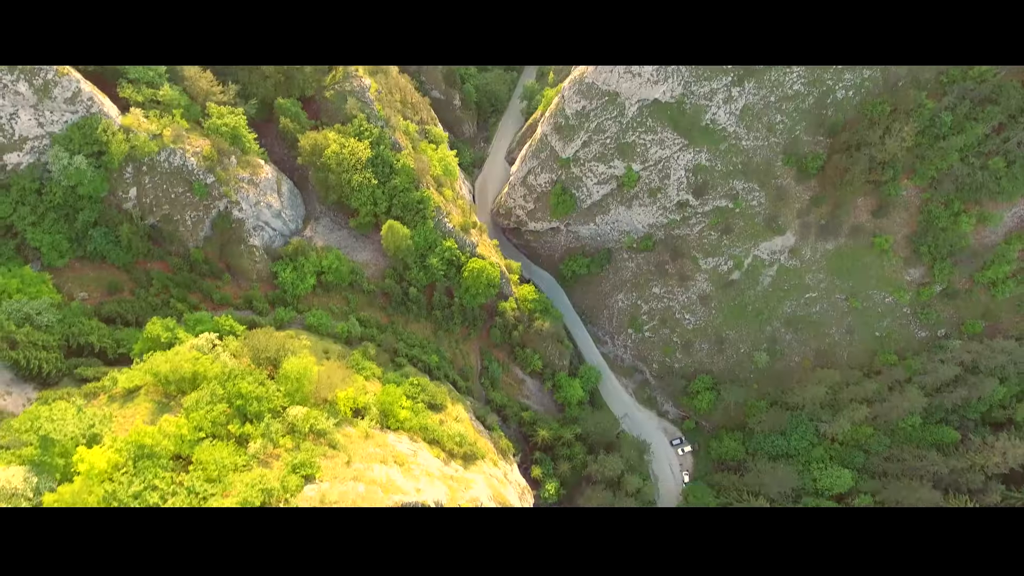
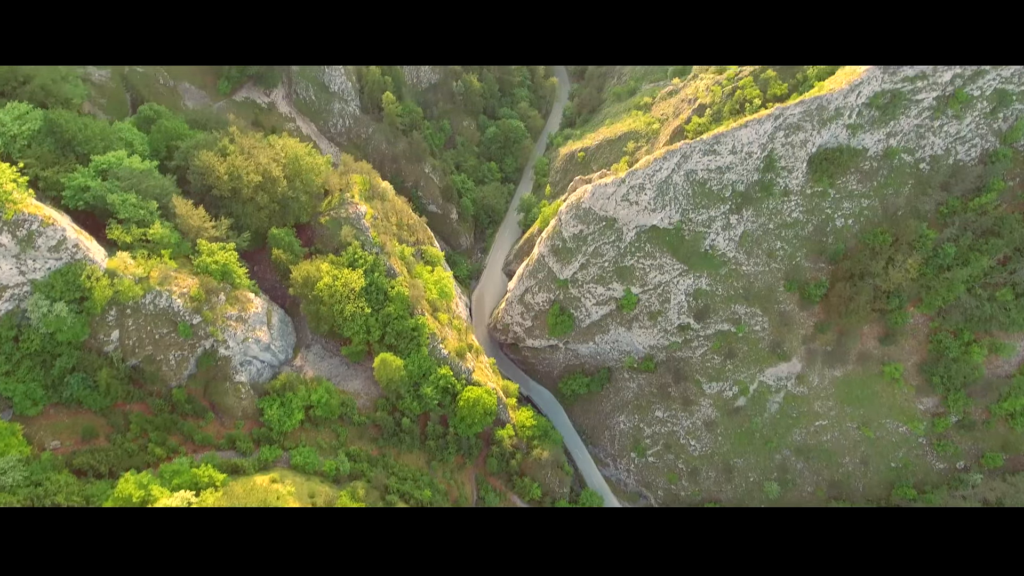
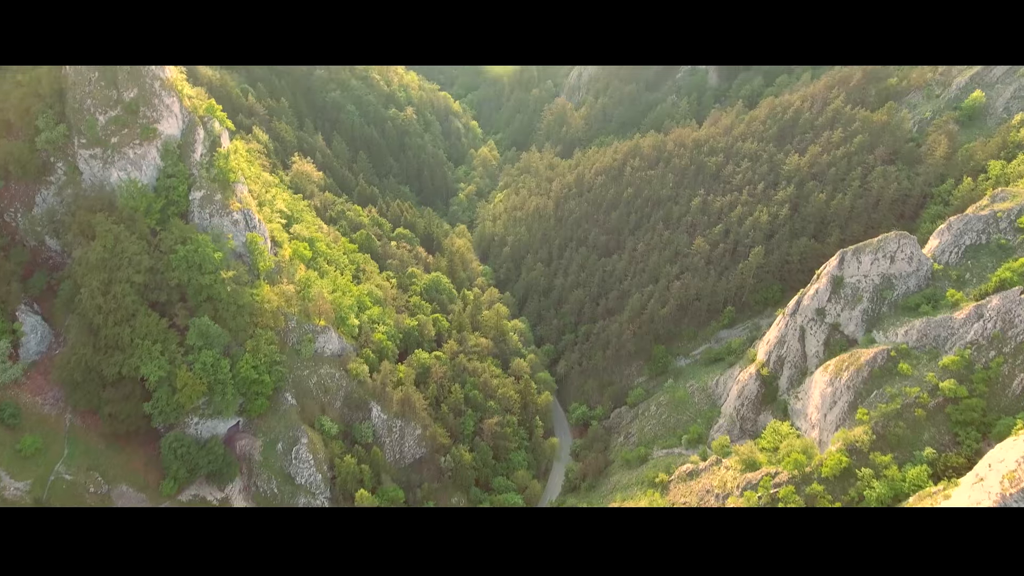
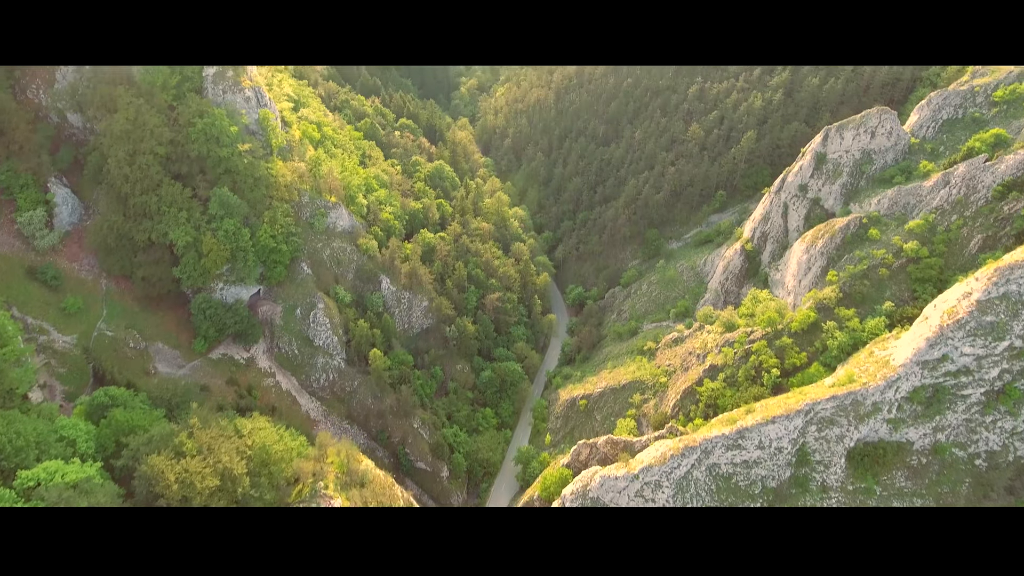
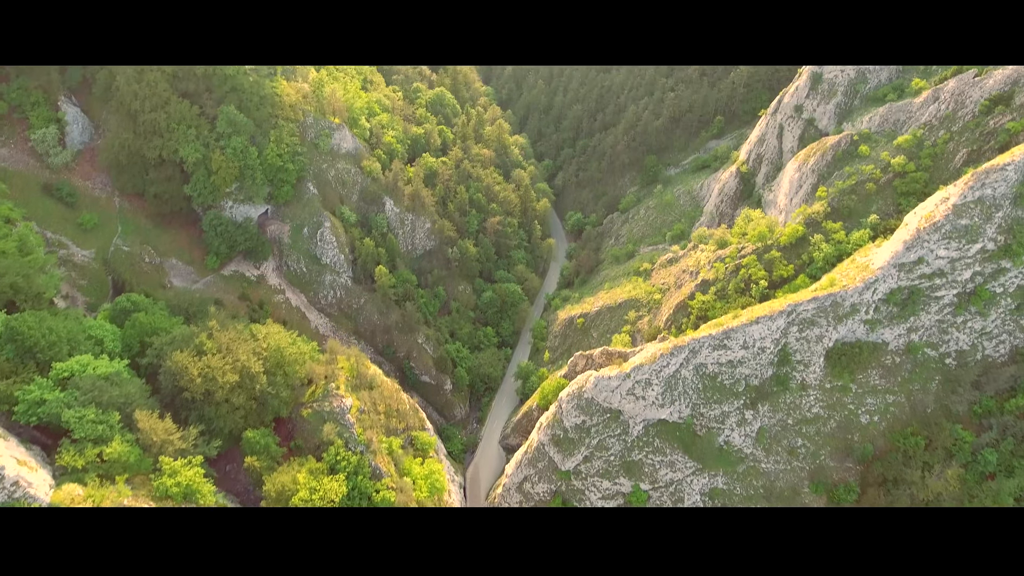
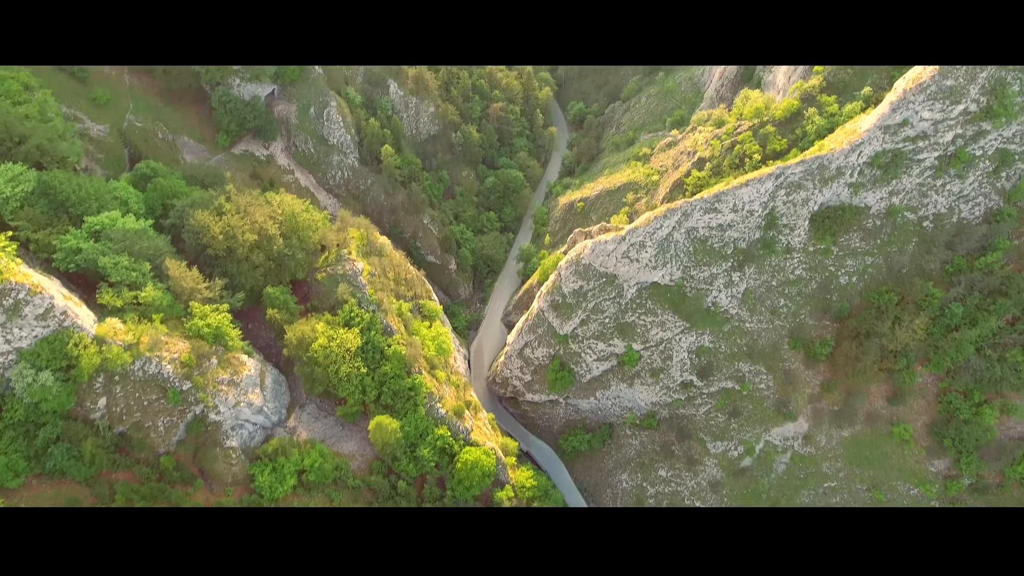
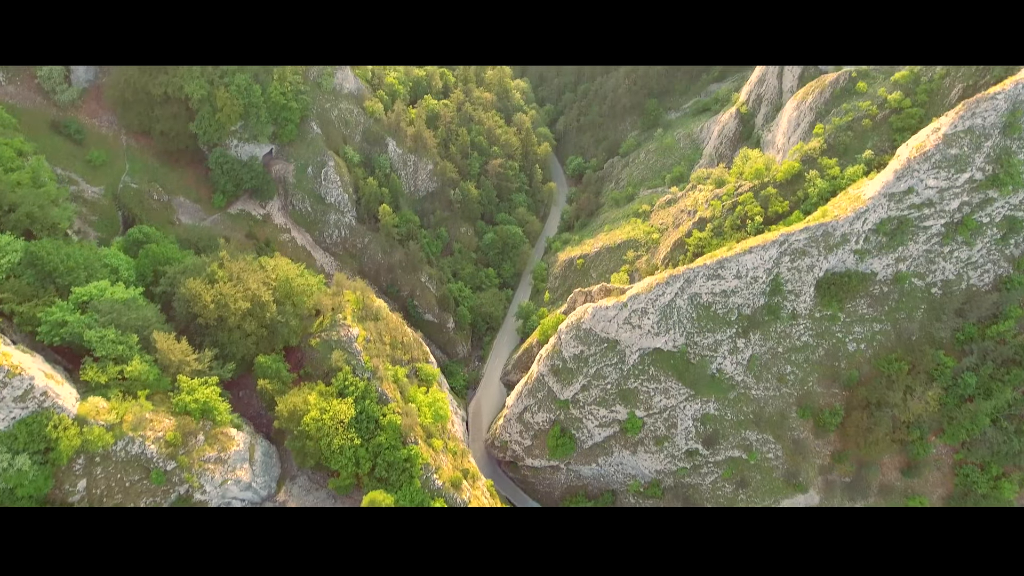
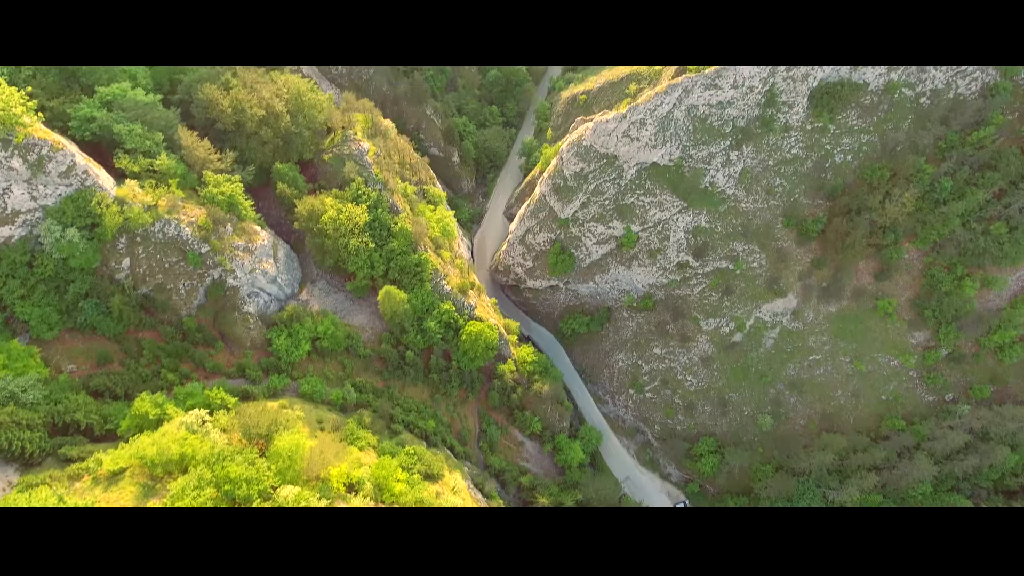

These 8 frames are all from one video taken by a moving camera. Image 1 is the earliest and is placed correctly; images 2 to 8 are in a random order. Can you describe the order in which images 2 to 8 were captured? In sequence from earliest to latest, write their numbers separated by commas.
8, 2, 6, 7, 5, 4, 3
